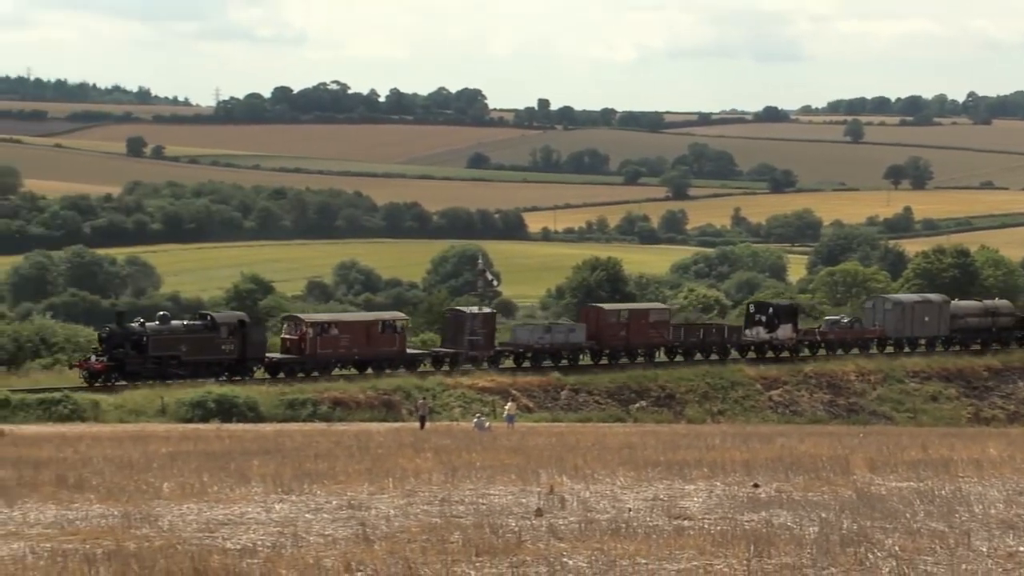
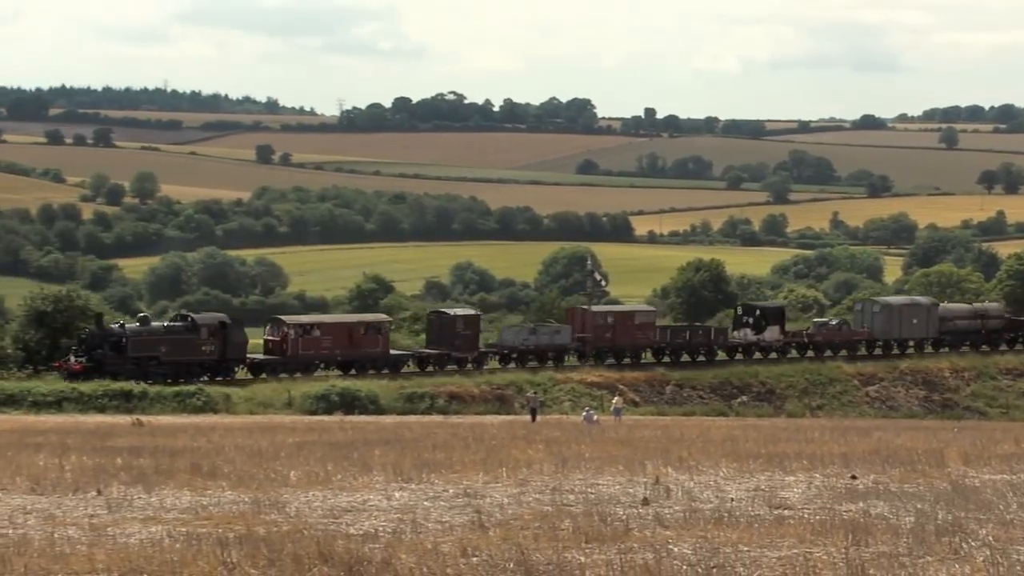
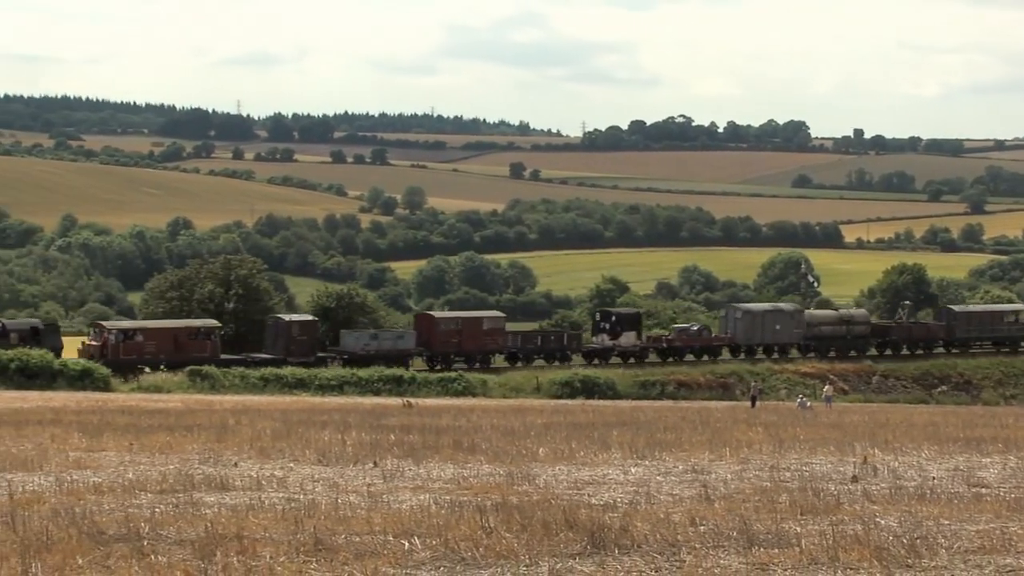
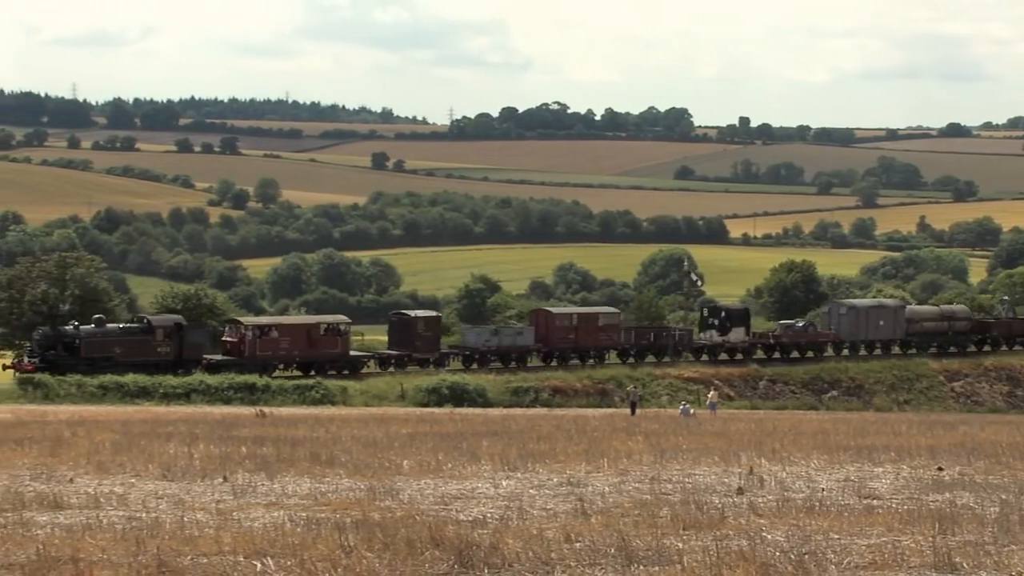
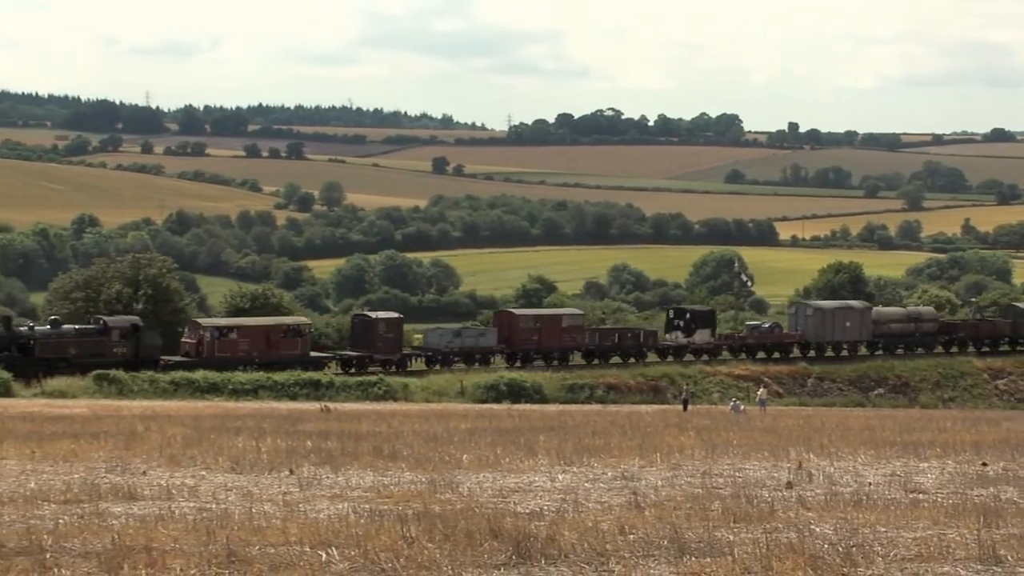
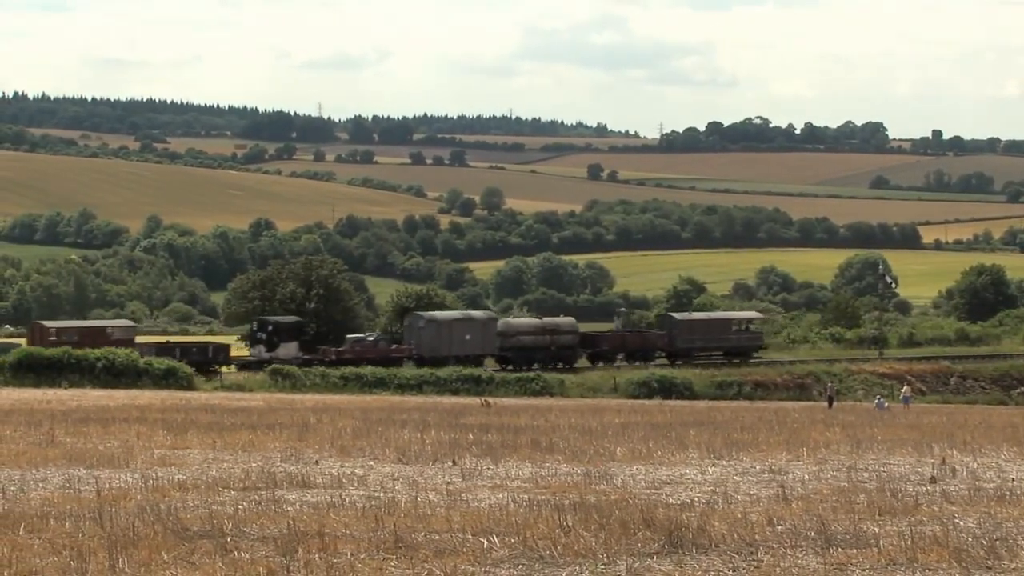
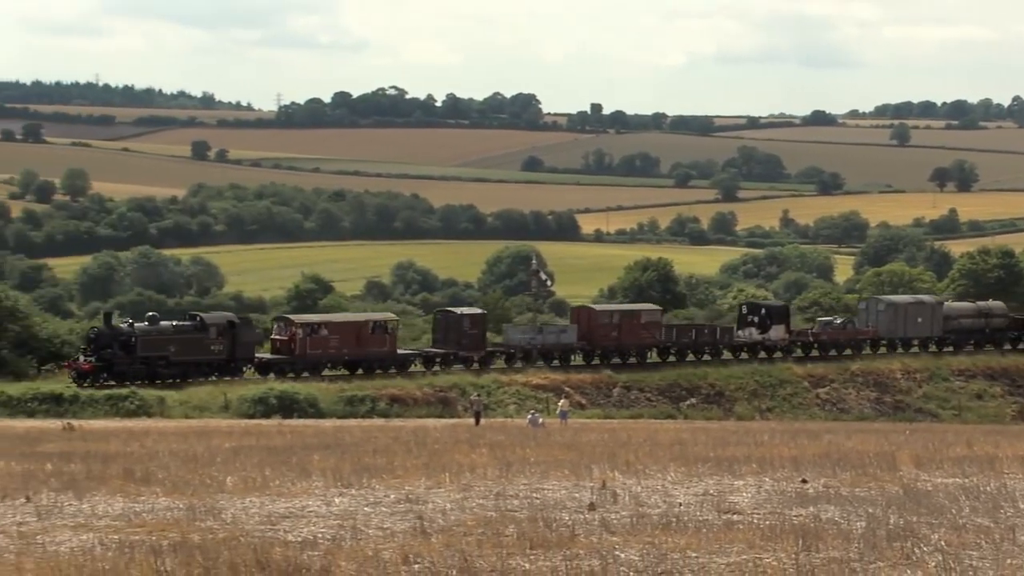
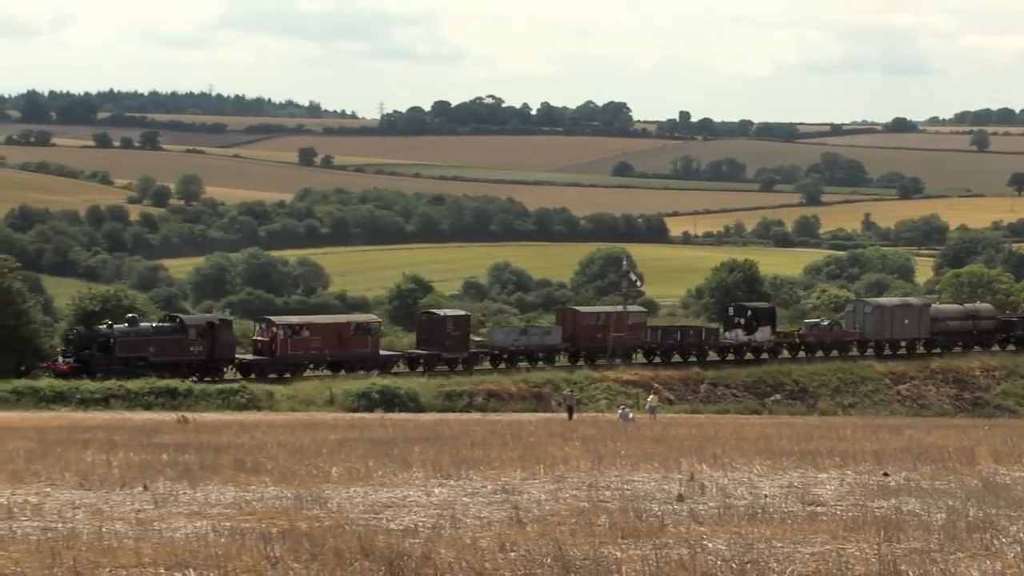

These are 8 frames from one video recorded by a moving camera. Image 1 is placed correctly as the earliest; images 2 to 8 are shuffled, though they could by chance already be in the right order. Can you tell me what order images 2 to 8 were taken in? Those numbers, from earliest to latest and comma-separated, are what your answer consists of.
7, 2, 8, 4, 5, 3, 6
